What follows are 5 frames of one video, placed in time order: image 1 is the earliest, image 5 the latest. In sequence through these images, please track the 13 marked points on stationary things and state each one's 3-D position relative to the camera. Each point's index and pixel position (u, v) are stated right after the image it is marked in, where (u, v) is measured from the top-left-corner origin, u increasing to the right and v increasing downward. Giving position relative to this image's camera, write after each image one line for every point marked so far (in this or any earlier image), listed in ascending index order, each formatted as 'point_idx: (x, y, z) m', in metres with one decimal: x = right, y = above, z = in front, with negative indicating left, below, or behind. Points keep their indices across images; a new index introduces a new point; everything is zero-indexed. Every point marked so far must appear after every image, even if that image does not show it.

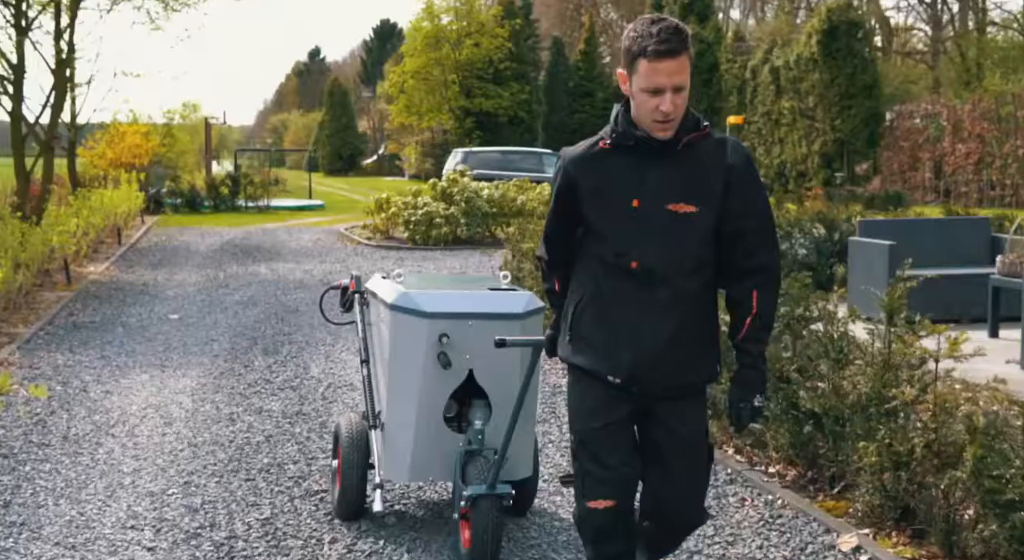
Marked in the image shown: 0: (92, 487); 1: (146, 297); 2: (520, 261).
0: (-2.0, -1.0, +4.9) m
1: (-4.3, -0.2, +12.3) m
2: (0.0, +0.2, +10.5) m
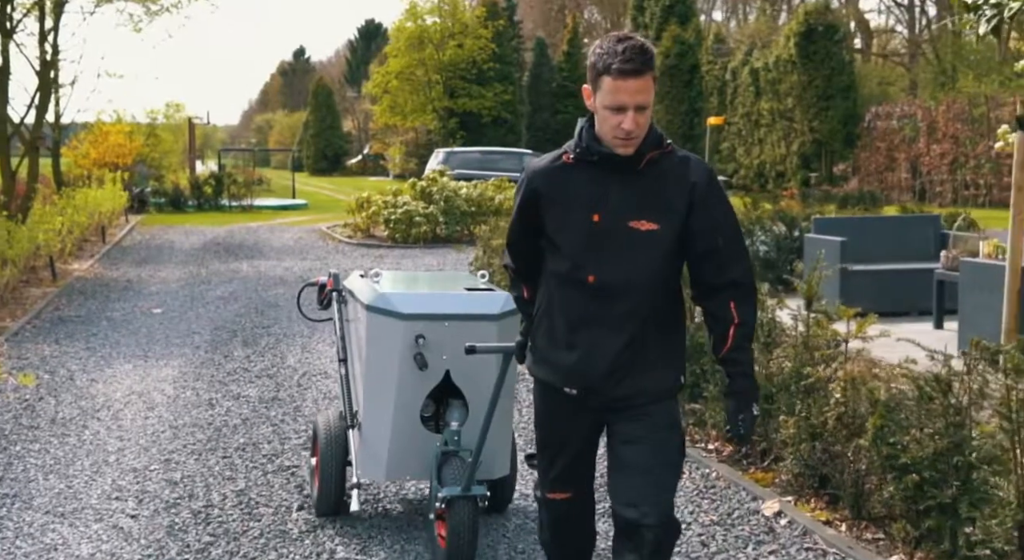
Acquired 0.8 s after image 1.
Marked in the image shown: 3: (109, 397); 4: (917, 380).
0: (-2.2, -0.9, +5.3) m
1: (-4.6, -0.2, +12.6) m
2: (-0.2, +0.2, +10.9) m
3: (-2.6, -0.8, +6.8) m
4: (+1.5, -0.4, +3.9) m
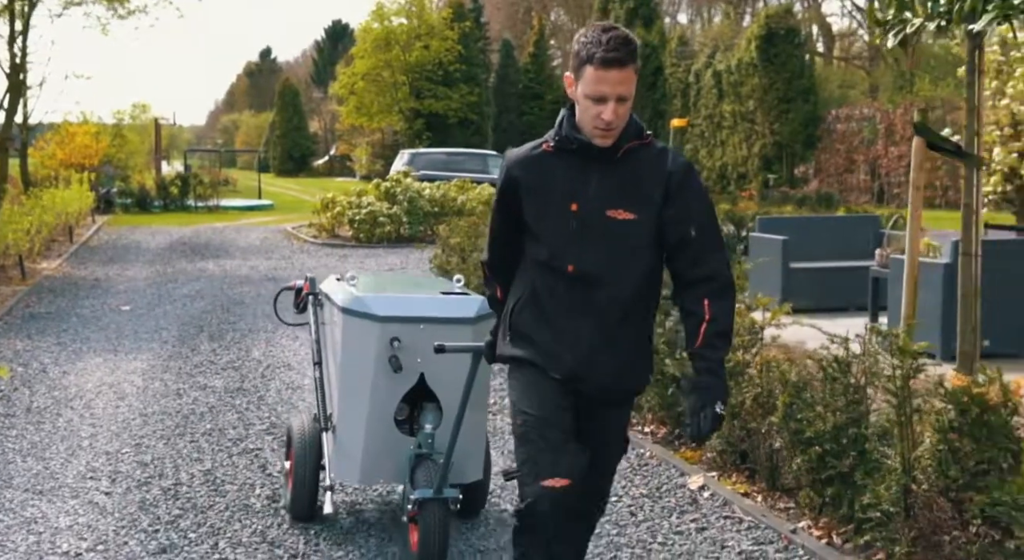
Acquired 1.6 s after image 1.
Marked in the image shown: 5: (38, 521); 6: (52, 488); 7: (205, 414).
0: (-2.5, -0.9, +5.6) m
1: (-5.1, -0.1, +12.9) m
2: (-0.7, +0.3, +11.3) m
3: (-2.9, -0.7, +7.1) m
4: (+1.3, -0.3, +4.4) m
5: (-2.1, -1.0, +4.6) m
6: (-2.2, -1.0, +5.0) m
7: (-1.9, -0.8, +6.4) m
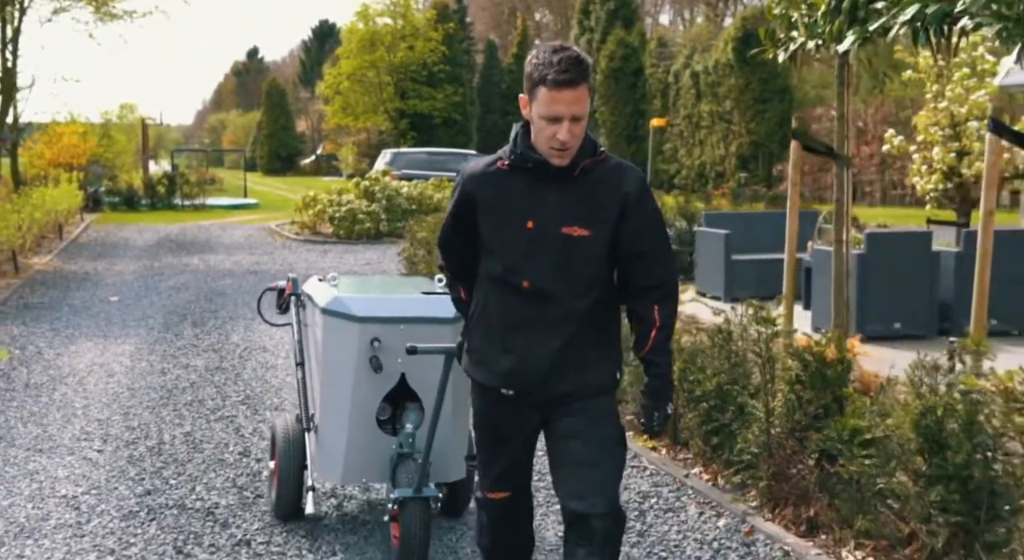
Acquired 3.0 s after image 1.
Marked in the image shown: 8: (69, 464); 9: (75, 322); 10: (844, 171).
0: (-2.8, -0.8, +6.4) m
1: (-5.5, -0.1, +13.6) m
2: (-1.1, +0.4, +12.0) m
3: (-3.3, -0.6, +7.9) m
4: (+1.0, -0.3, +5.1) m
5: (-2.4, -1.0, +5.3) m
6: (-2.5, -0.9, +5.7) m
7: (-2.2, -0.7, +7.1) m
8: (-2.3, -0.9, +5.4) m
9: (-4.2, -0.4, +10.0) m
10: (+1.7, +0.6, +5.3) m
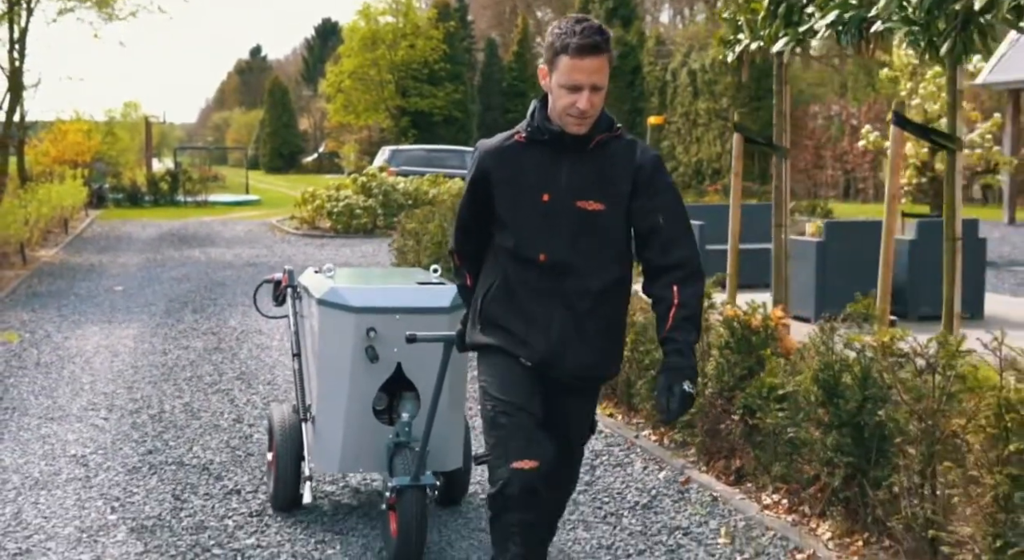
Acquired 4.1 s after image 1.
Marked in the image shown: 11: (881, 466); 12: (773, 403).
0: (-3.0, -0.7, +6.9) m
1: (-5.6, +0.1, +14.1) m
2: (-1.2, +0.5, +12.6) m
3: (-3.4, -0.5, +8.4) m
4: (+0.8, -0.1, +5.6) m
5: (-2.5, -0.9, +5.8) m
6: (-2.7, -0.8, +6.2) m
7: (-2.4, -0.6, +7.6) m
8: (-2.5, -0.8, +5.9) m
9: (-4.3, -0.3, +10.5) m
10: (+1.5, +0.7, +5.8) m
11: (+1.3, -0.7, +3.8) m
12: (+1.1, -0.5, +4.4) m
